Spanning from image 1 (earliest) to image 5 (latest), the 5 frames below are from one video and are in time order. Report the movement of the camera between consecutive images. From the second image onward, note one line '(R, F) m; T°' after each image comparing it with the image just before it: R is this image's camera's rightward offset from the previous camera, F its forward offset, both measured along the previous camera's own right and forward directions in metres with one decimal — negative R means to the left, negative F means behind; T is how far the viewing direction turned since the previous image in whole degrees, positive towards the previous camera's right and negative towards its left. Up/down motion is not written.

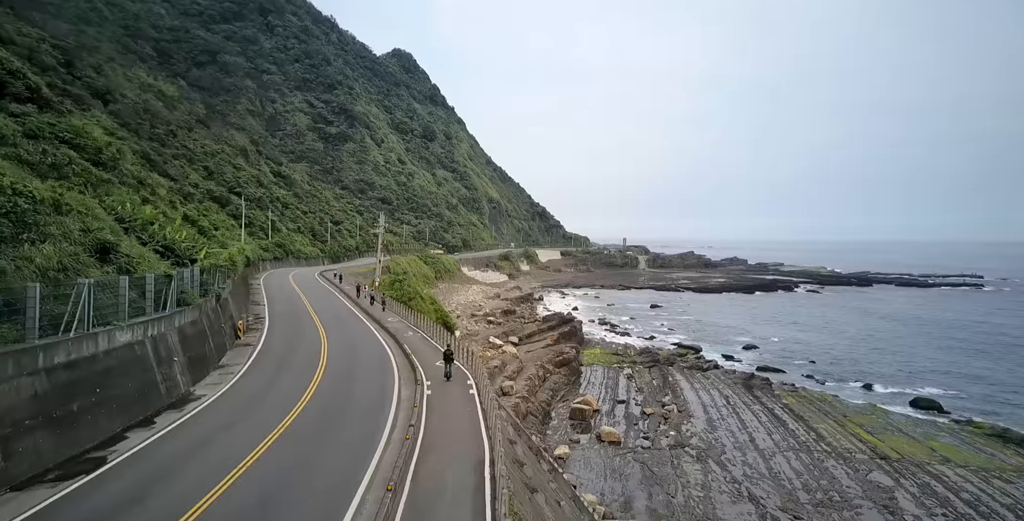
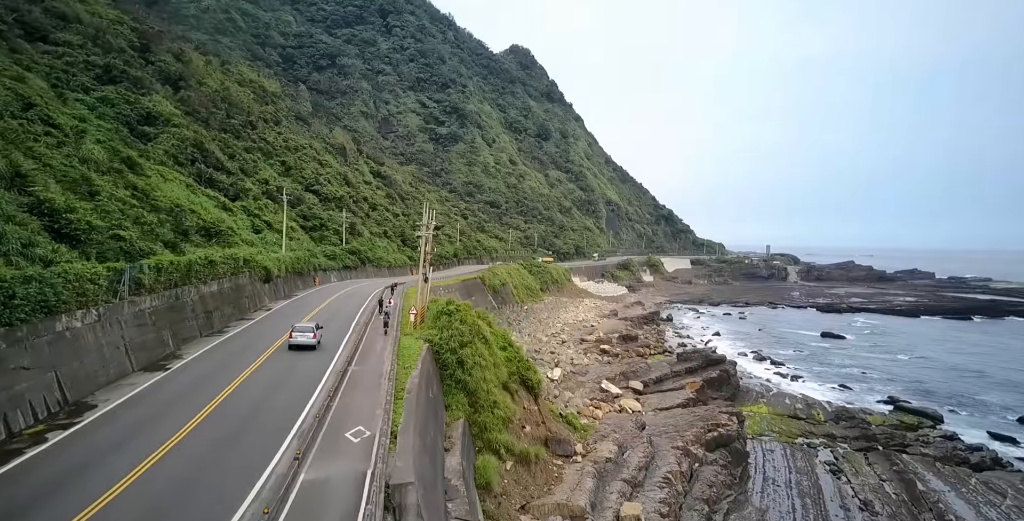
(-0.4, +12.6) m; -15°
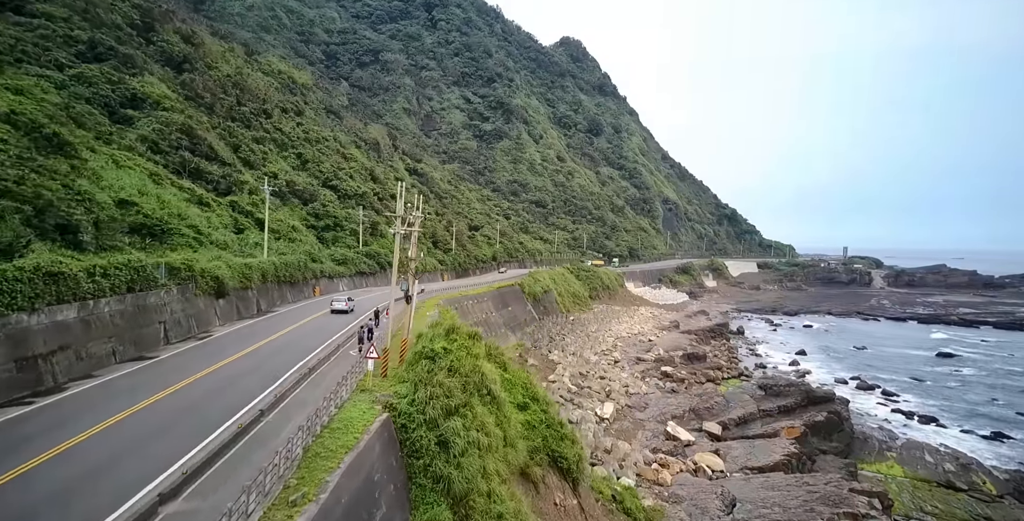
(+0.7, +7.1) m; -6°
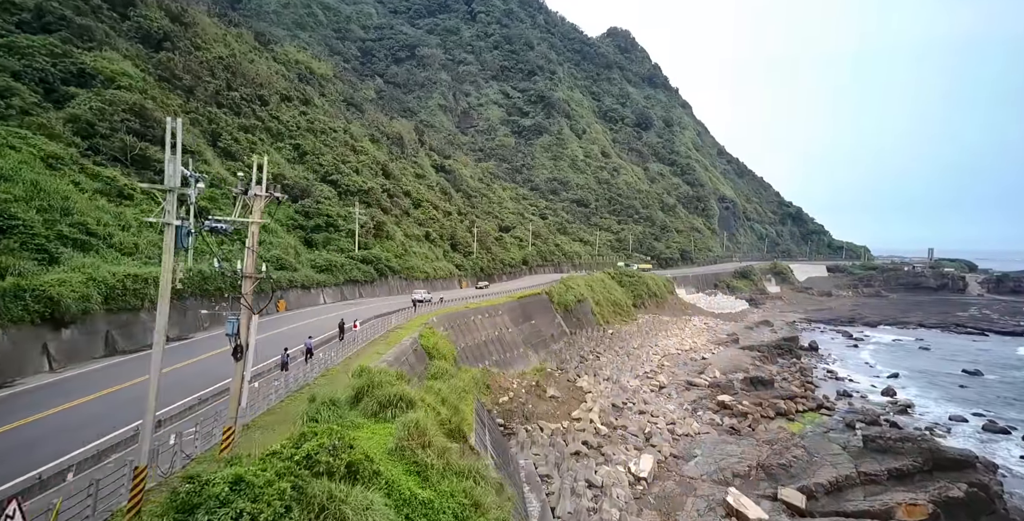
(+2.0, +6.6) m; -6°
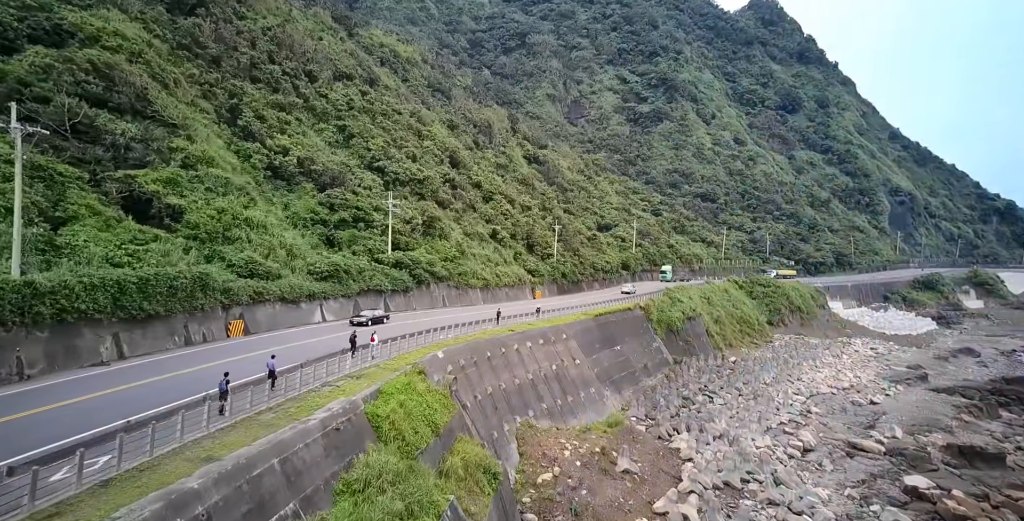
(+2.8, +9.2) m; -15°
